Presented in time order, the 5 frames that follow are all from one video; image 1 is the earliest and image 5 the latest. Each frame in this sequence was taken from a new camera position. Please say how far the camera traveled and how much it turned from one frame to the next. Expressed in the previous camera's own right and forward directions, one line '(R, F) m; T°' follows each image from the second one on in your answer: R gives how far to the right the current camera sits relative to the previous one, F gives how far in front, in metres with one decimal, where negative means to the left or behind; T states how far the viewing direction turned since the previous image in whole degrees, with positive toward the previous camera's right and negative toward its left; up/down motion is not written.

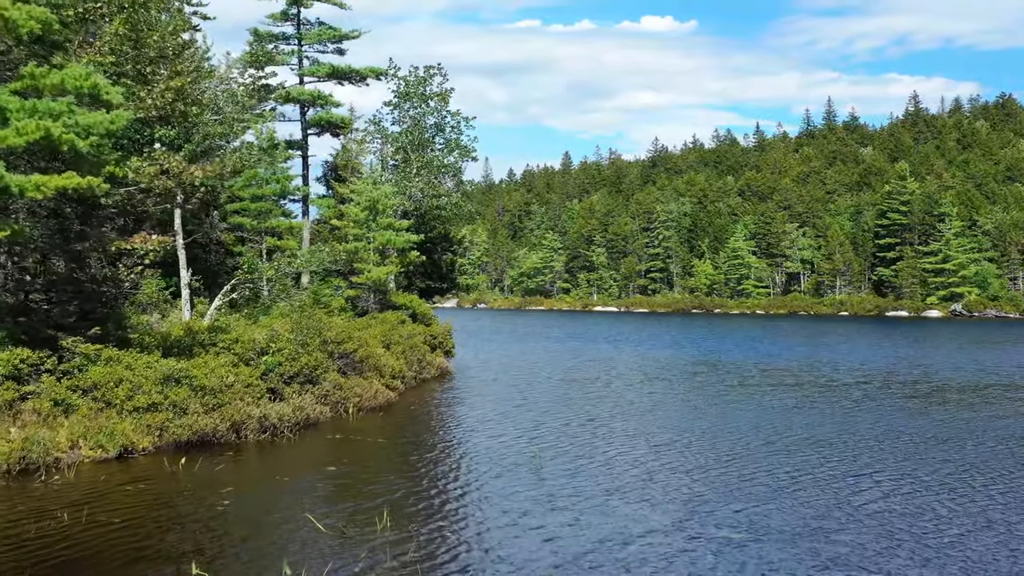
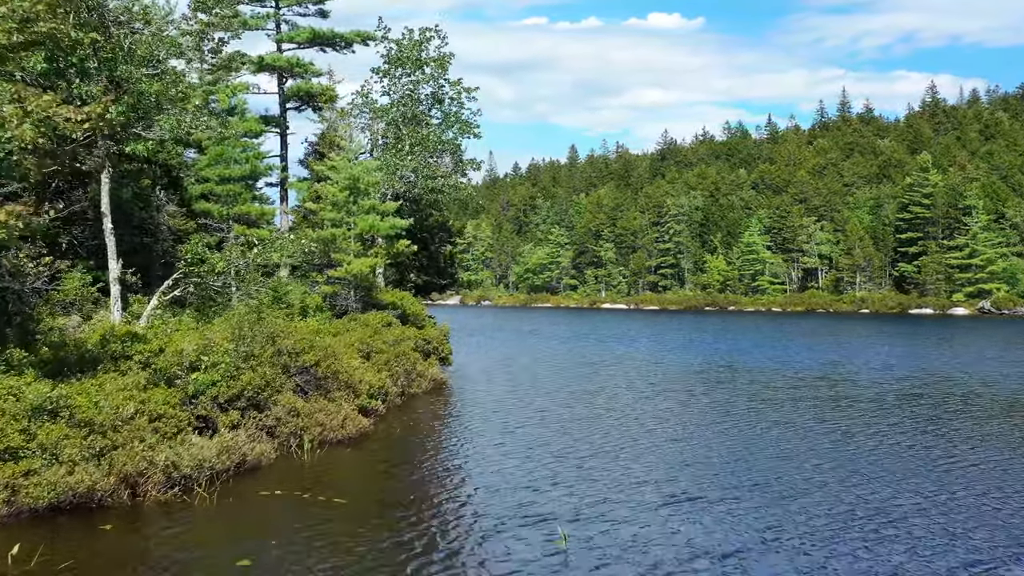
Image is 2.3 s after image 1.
(-0.1, +5.2) m; 0°
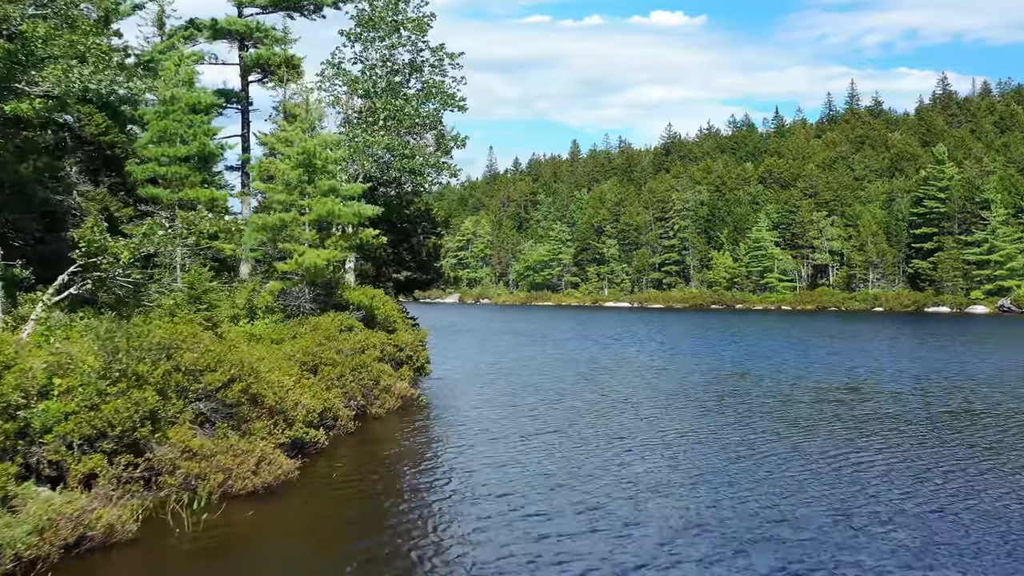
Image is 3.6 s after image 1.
(+0.3, +4.4) m; 0°
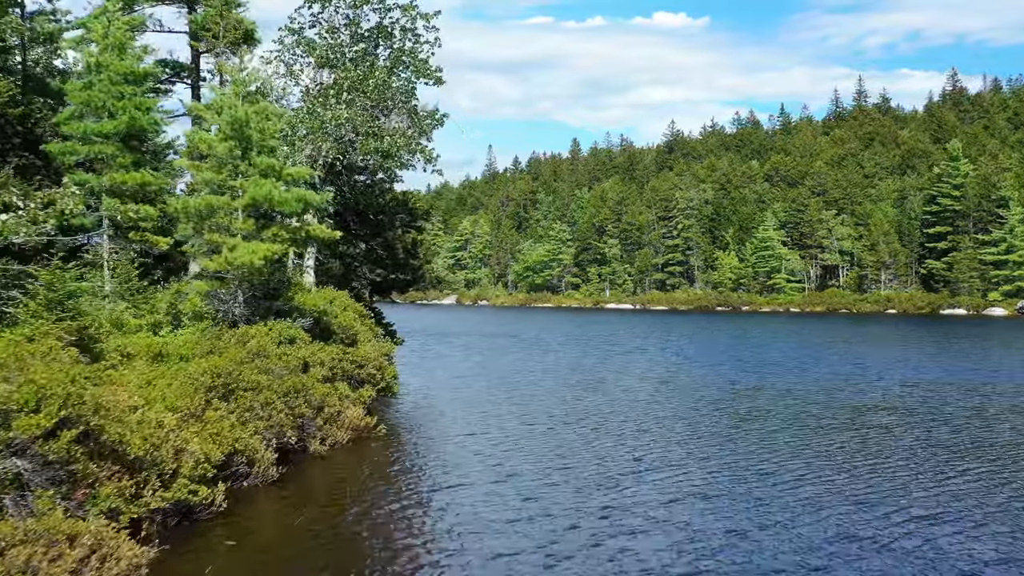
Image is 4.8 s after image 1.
(+0.3, +4.3) m; 0°
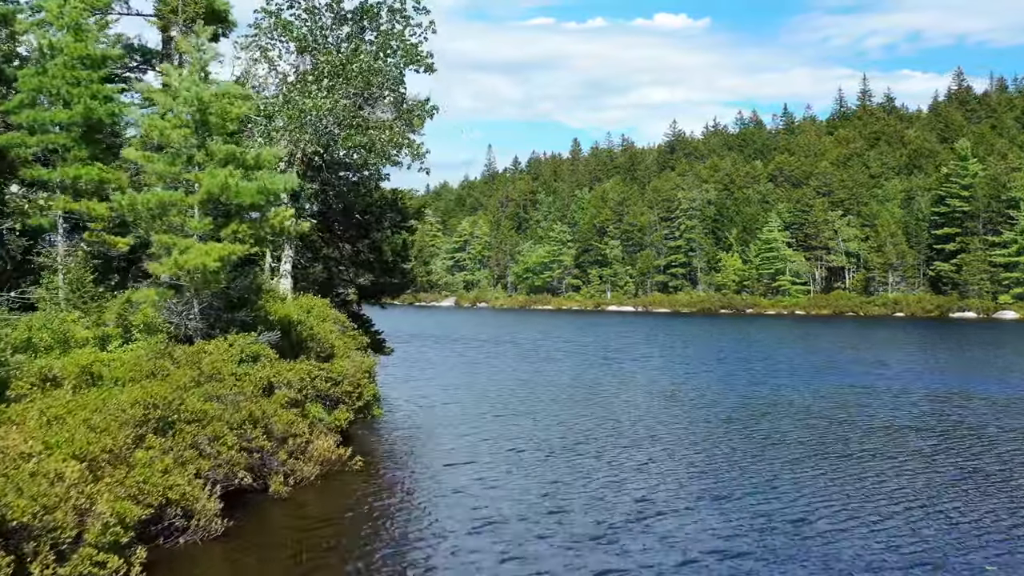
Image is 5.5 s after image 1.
(0.0, +2.3) m; 0°
